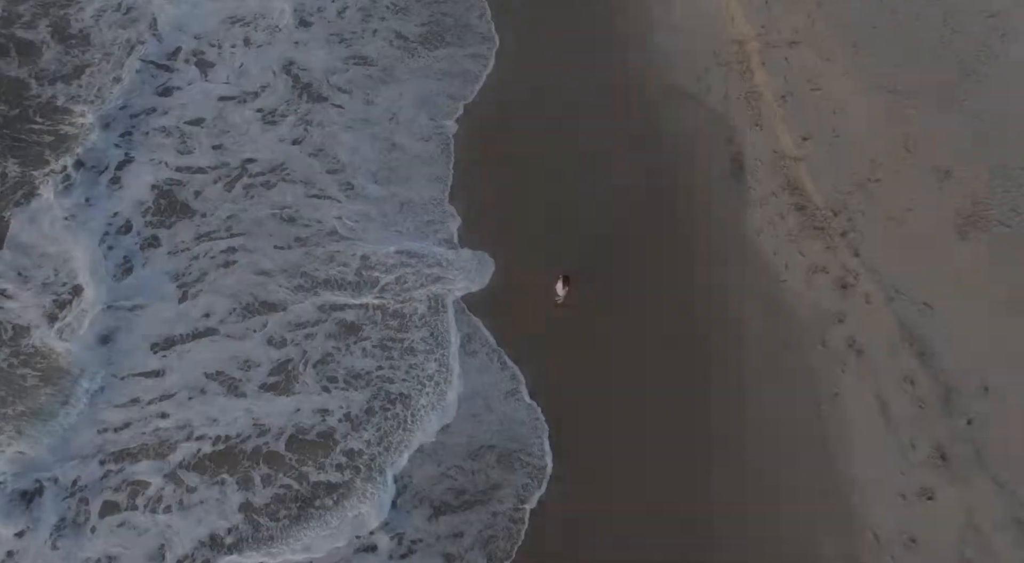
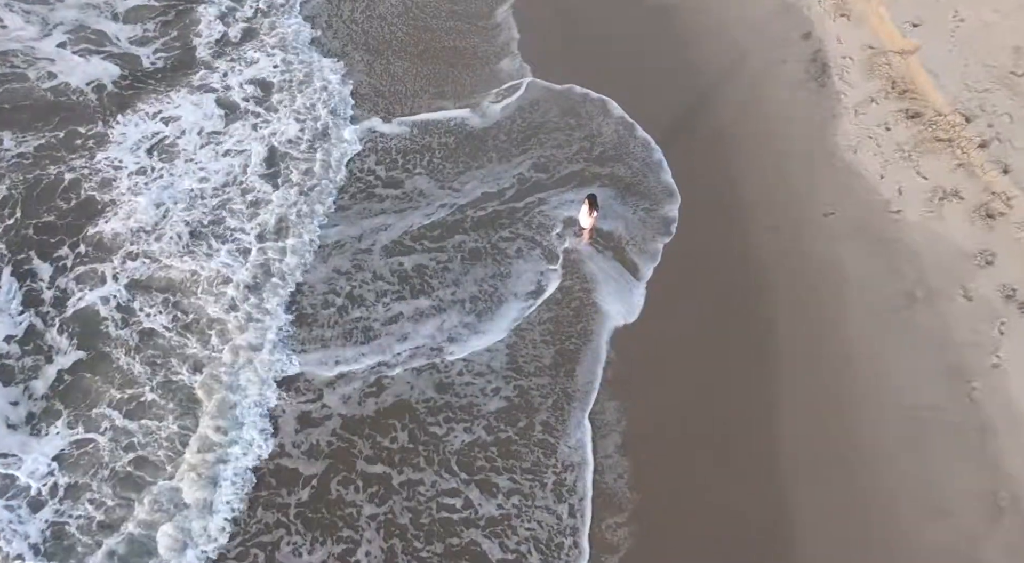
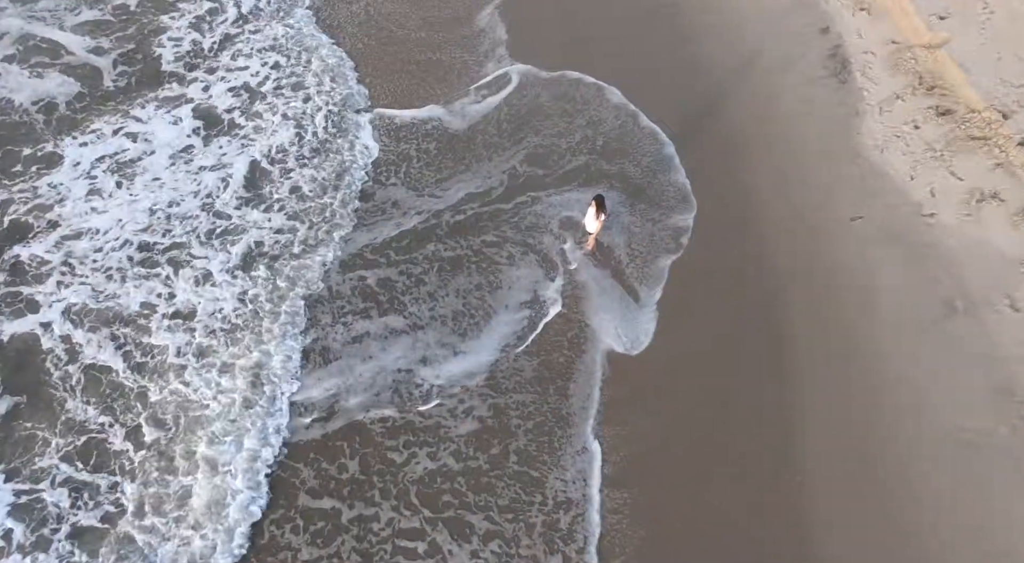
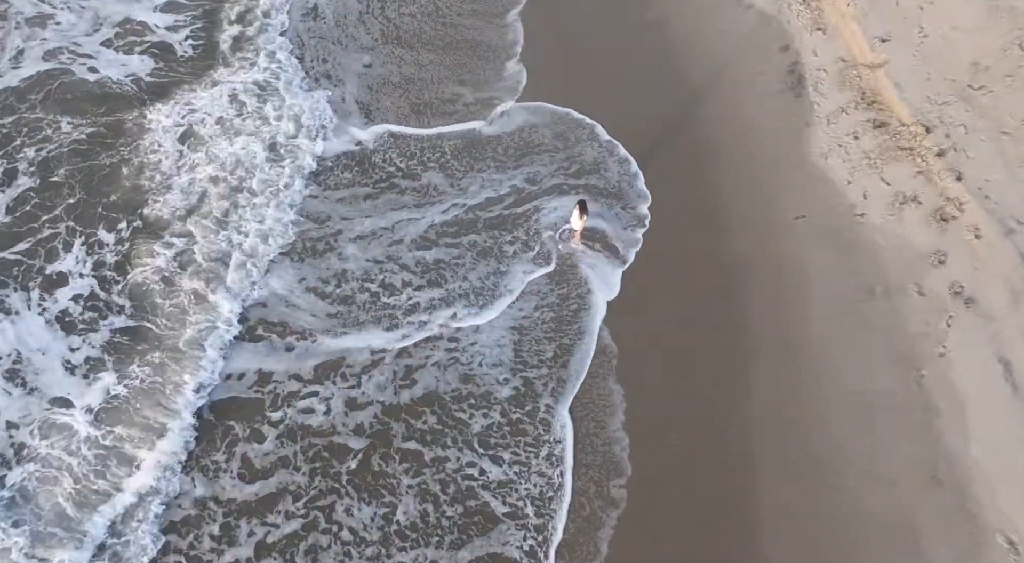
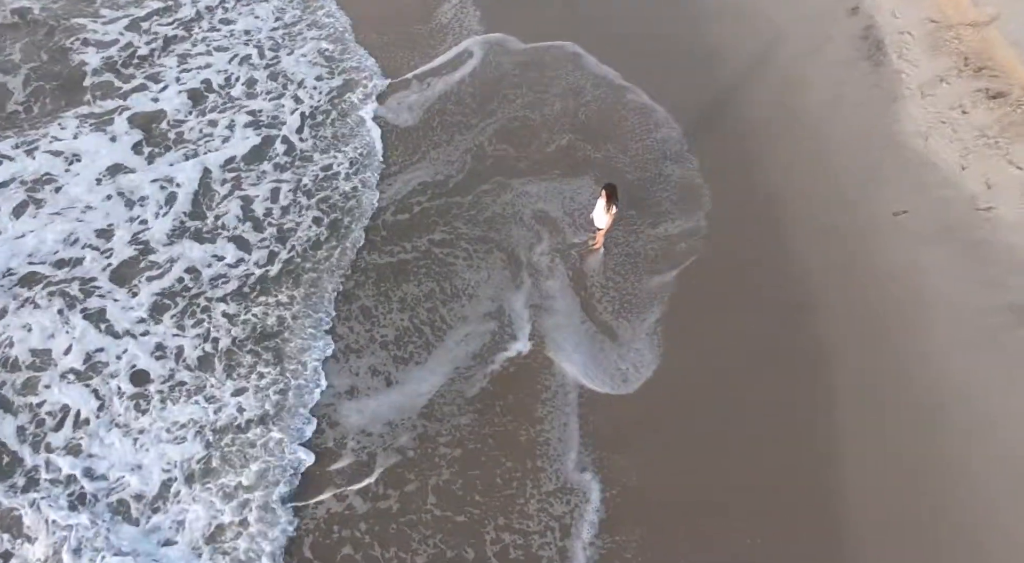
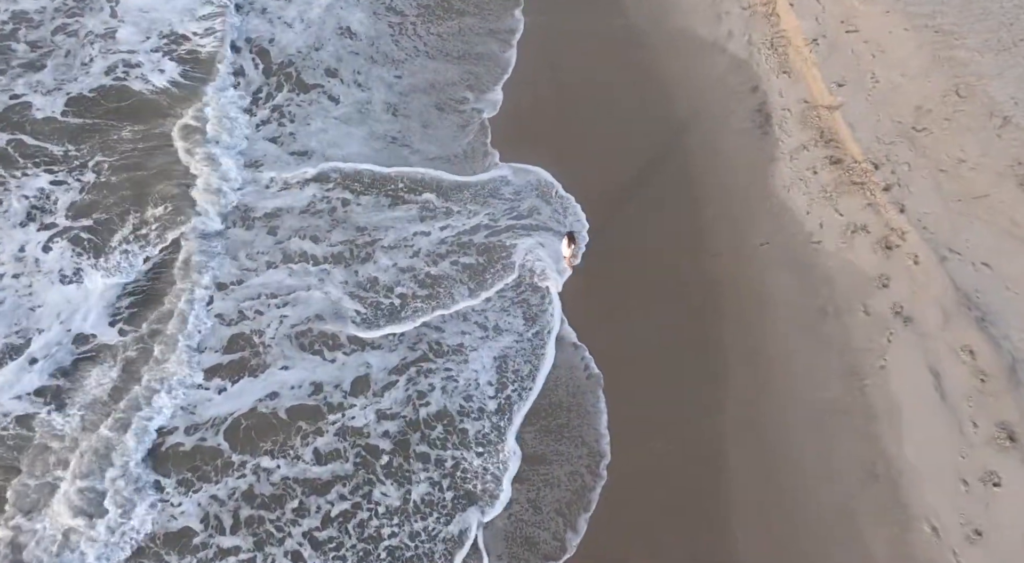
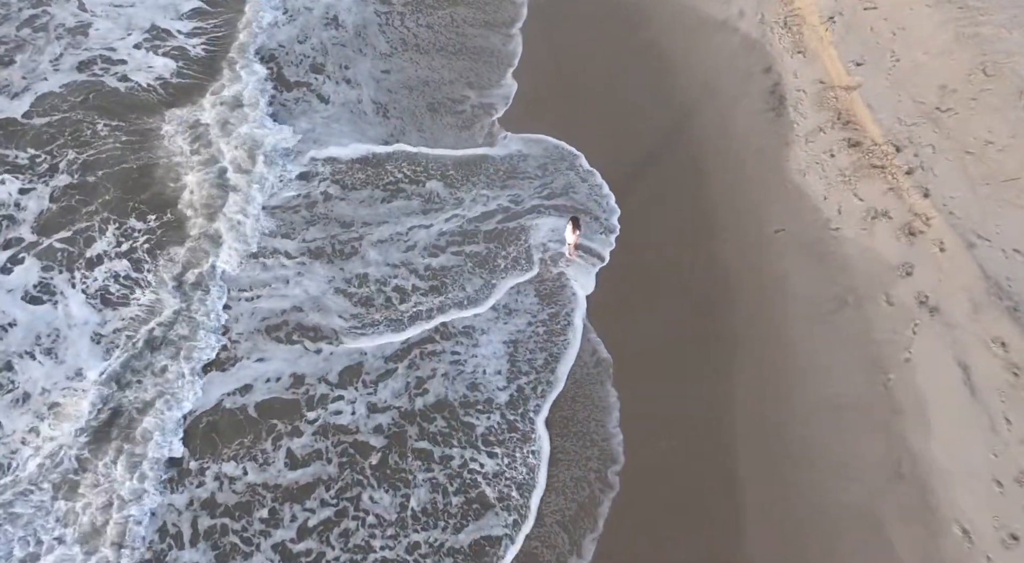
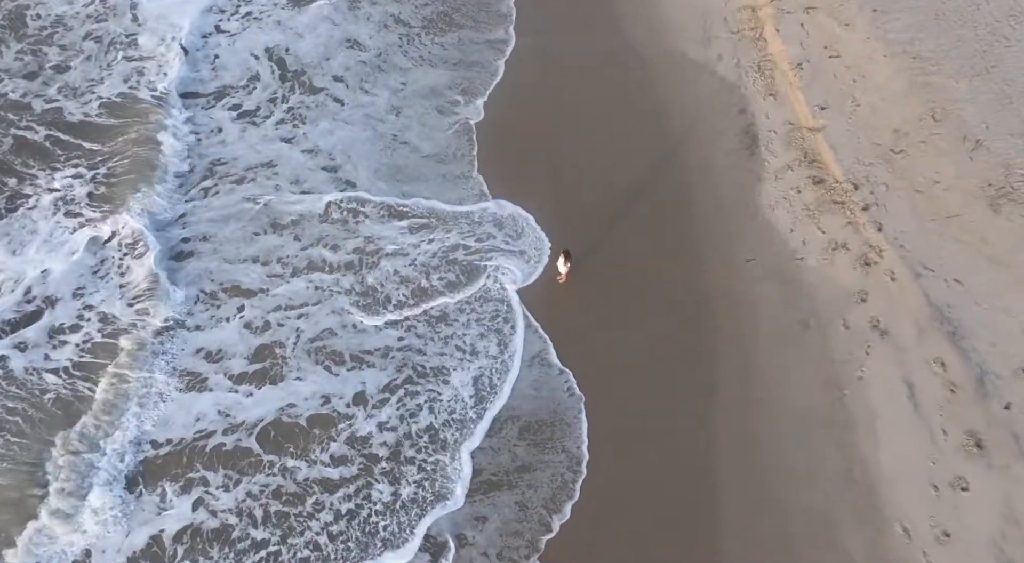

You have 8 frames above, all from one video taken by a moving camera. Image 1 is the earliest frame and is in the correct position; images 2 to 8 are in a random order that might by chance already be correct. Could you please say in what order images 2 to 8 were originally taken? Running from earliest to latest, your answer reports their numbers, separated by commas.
8, 6, 7, 4, 2, 3, 5
